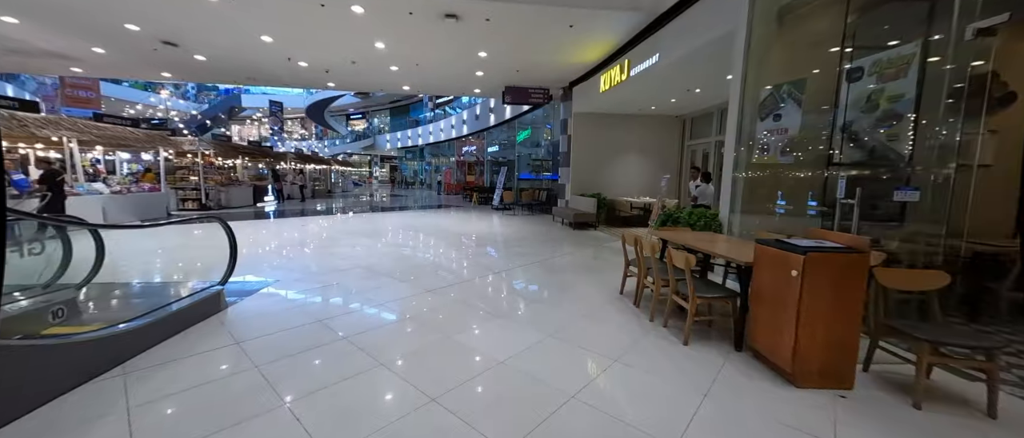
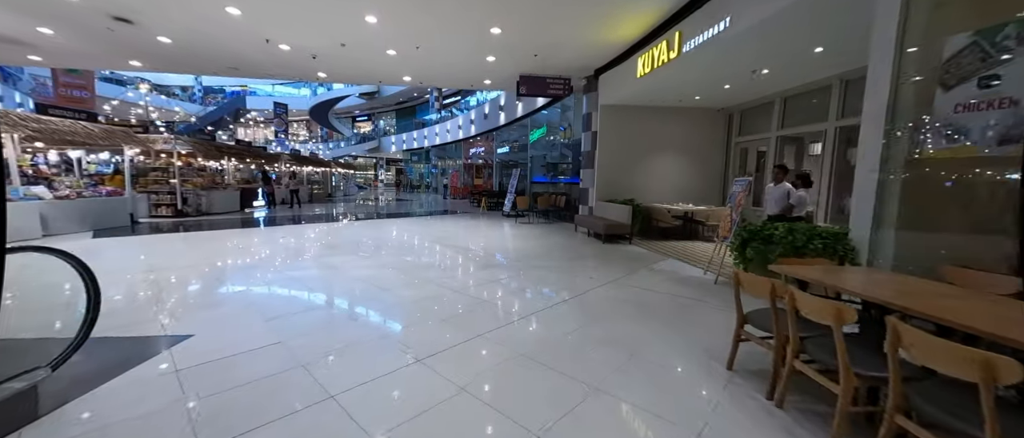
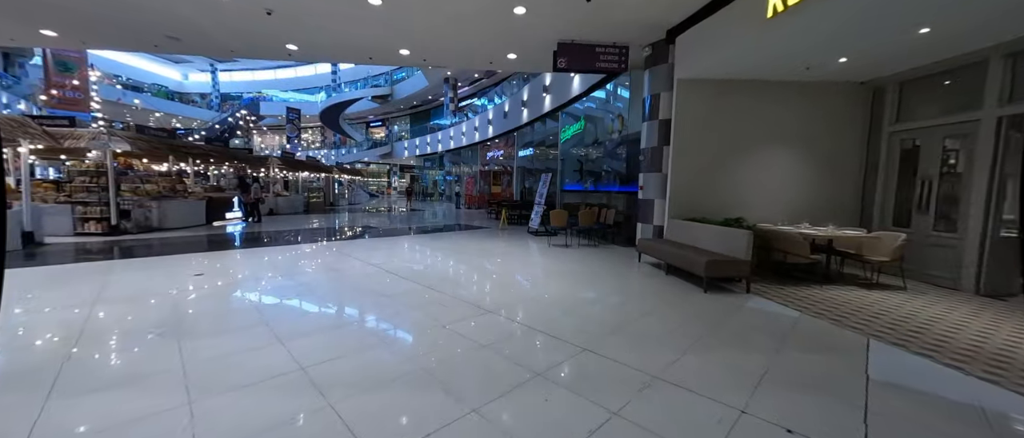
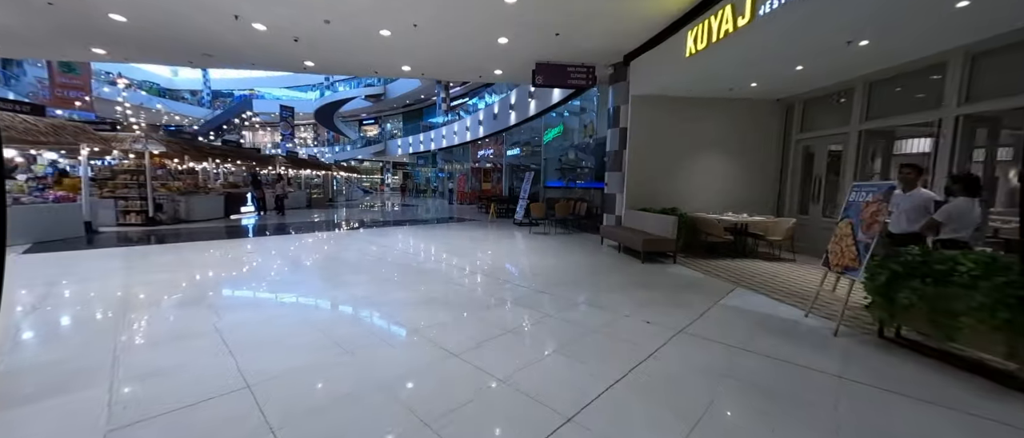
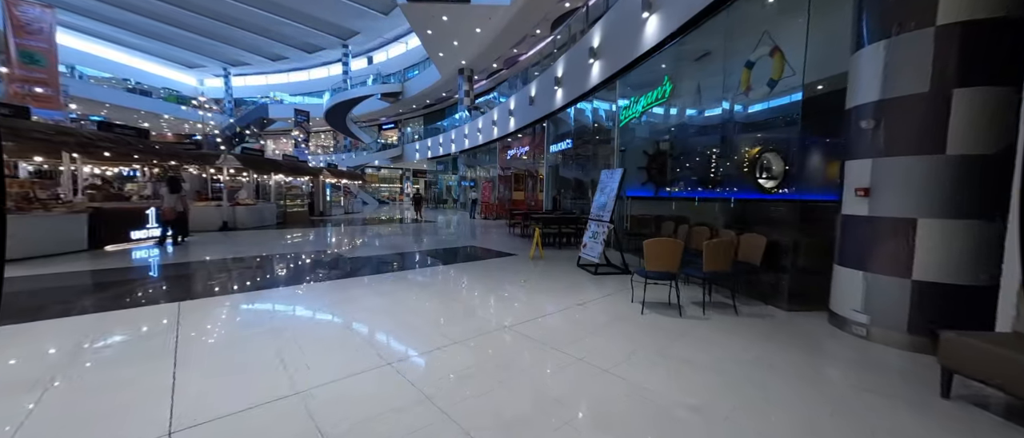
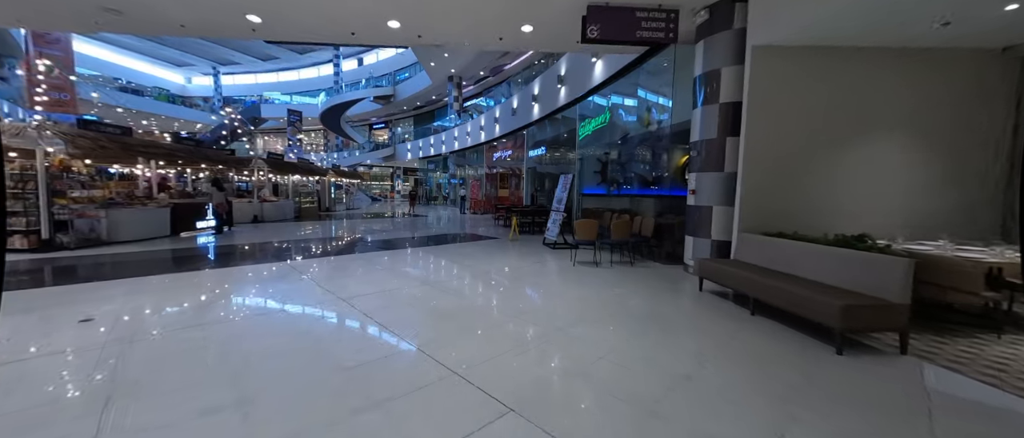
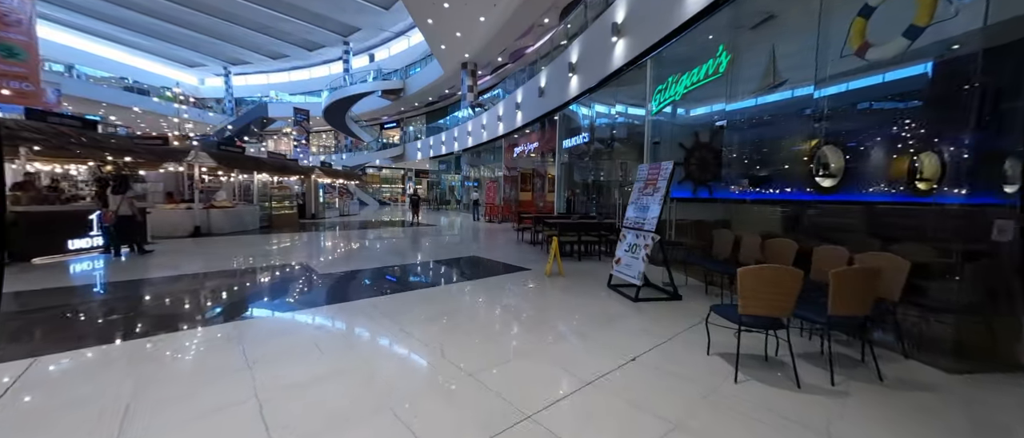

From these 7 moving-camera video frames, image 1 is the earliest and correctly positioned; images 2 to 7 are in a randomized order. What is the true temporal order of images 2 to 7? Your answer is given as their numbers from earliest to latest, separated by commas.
2, 4, 3, 6, 5, 7
